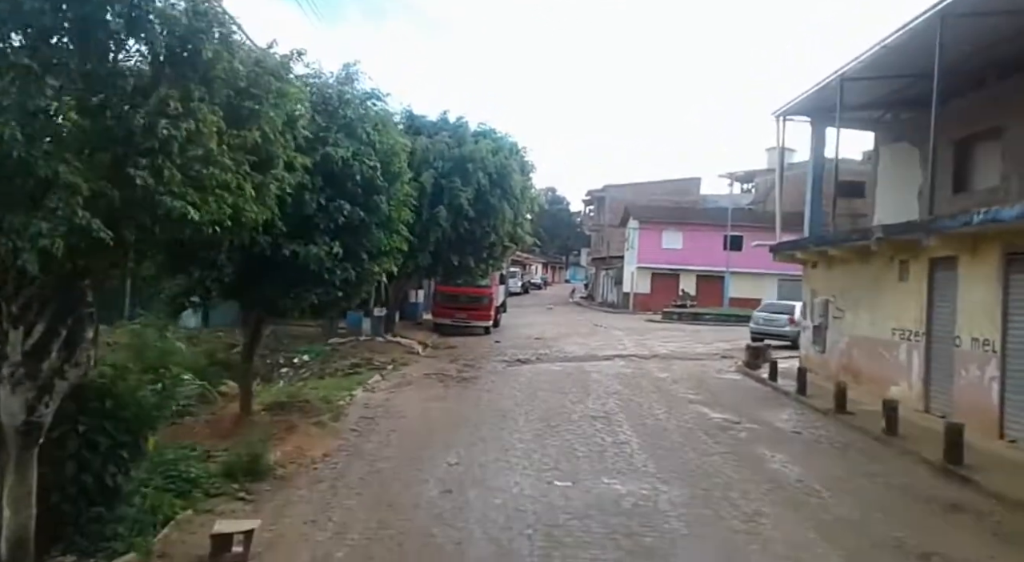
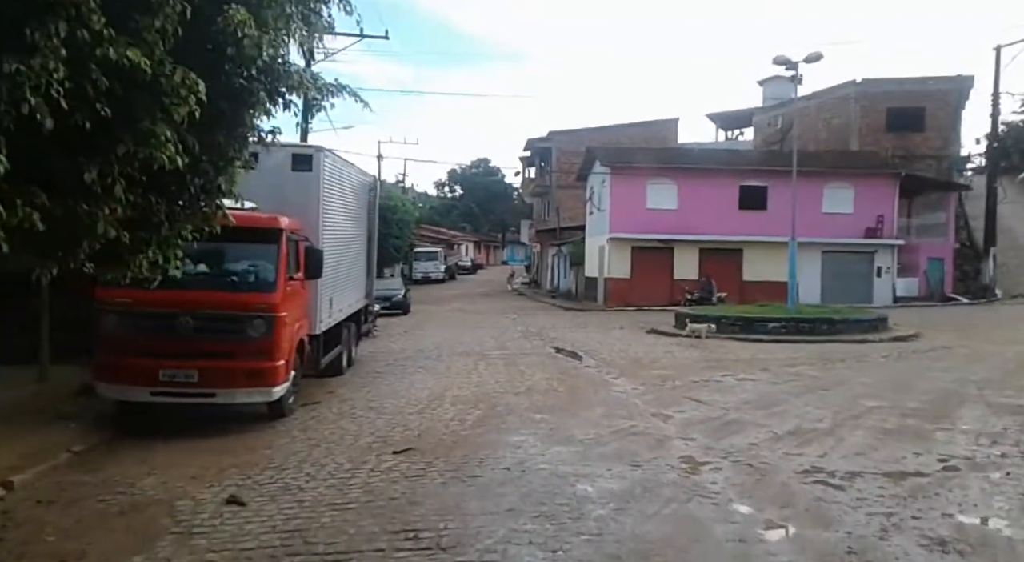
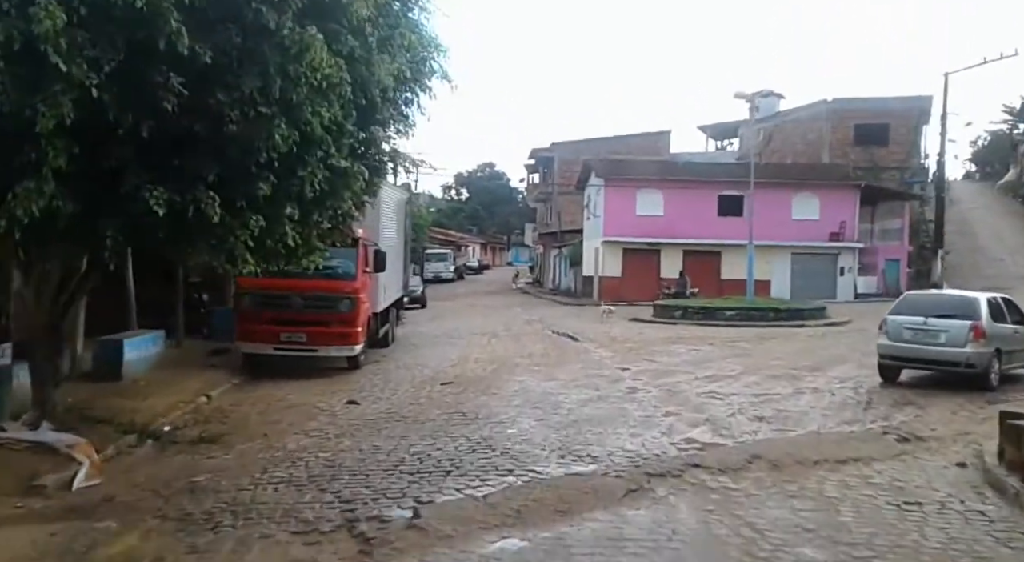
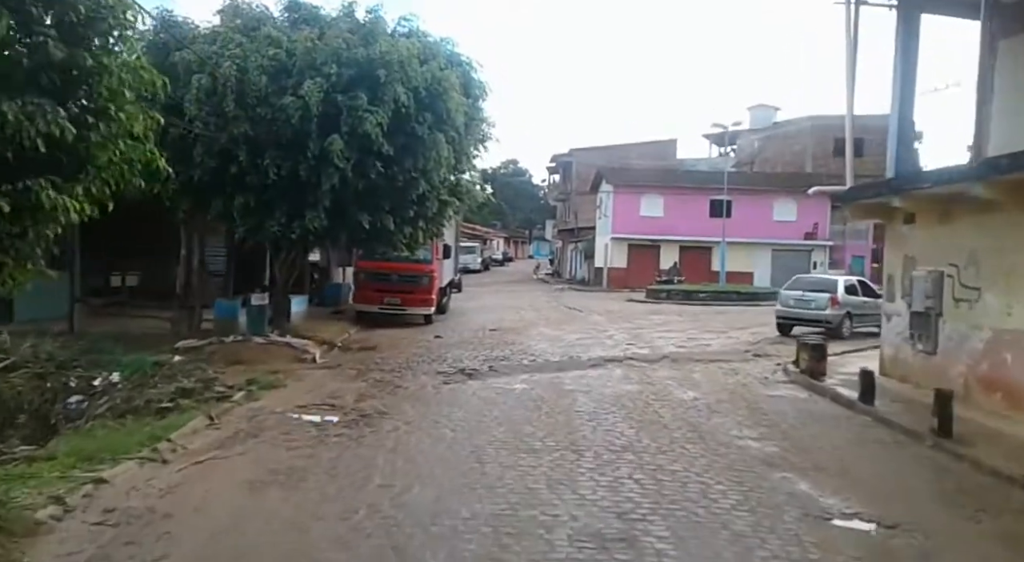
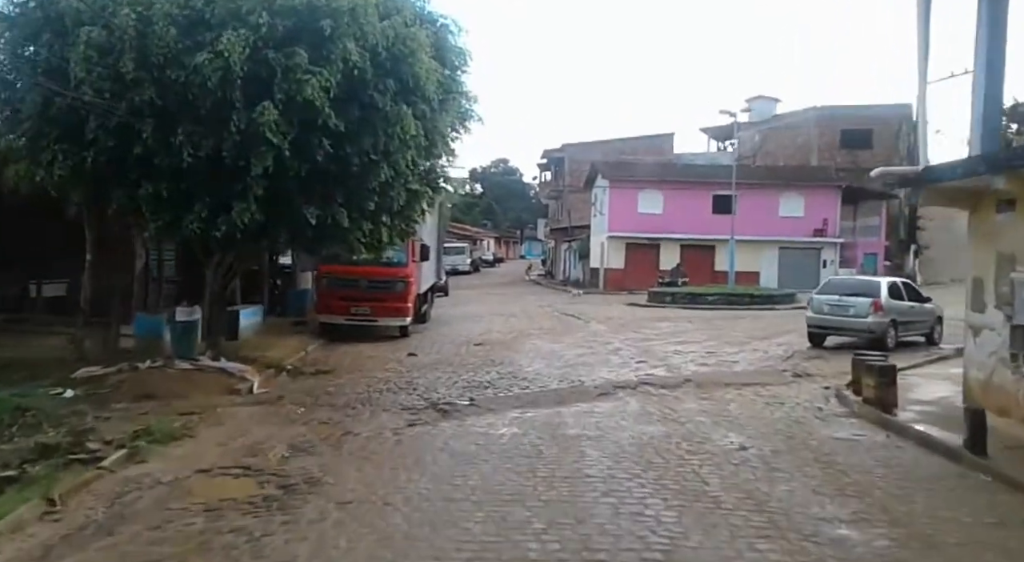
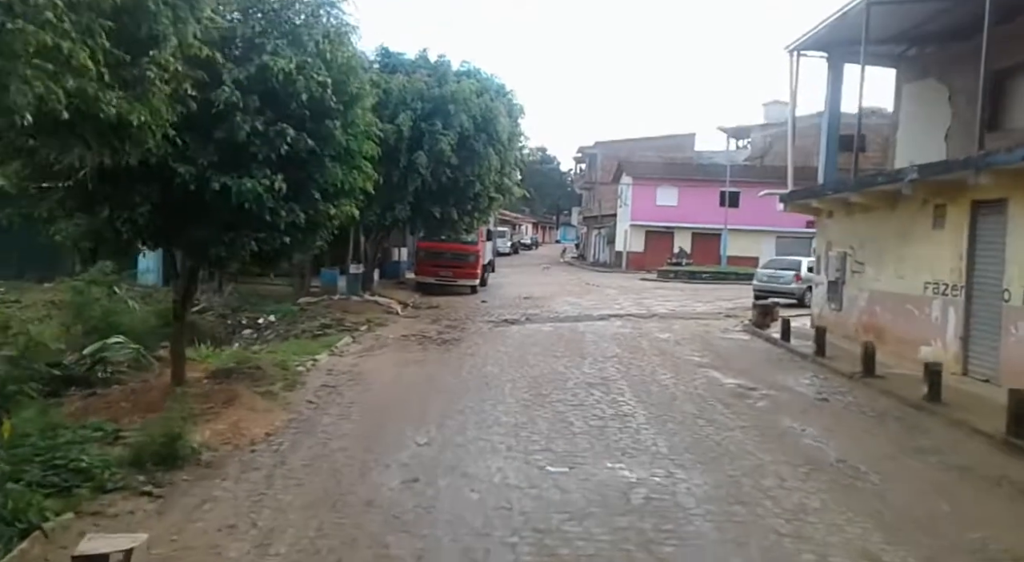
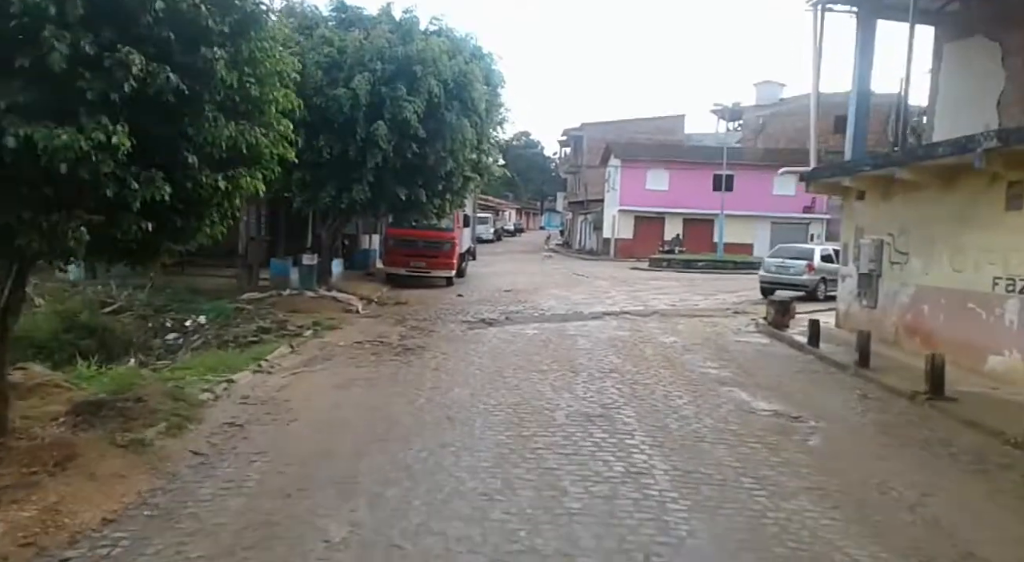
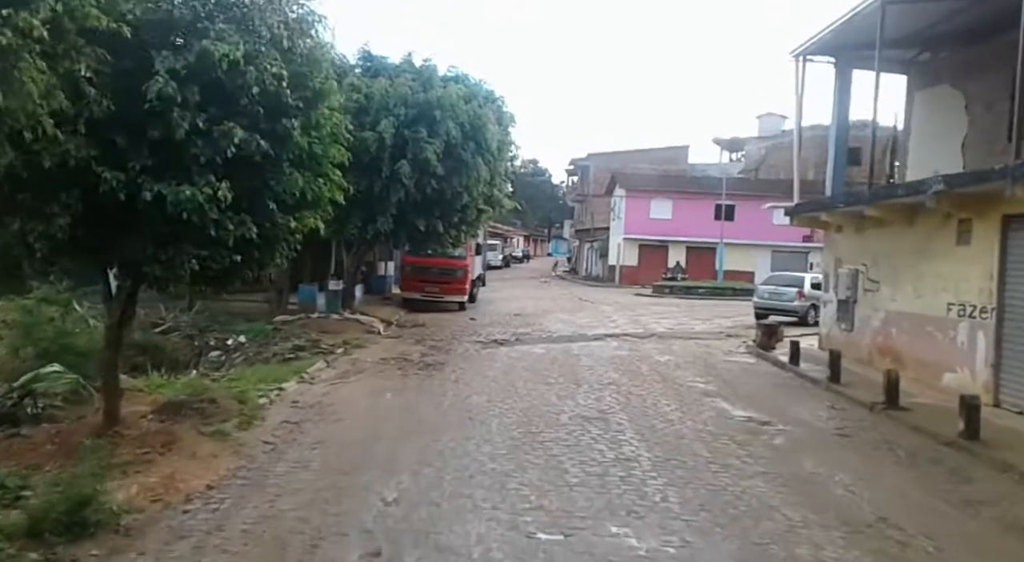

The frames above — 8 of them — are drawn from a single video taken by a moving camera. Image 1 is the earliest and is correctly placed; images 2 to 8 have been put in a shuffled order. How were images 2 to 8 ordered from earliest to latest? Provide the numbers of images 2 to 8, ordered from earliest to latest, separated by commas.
6, 8, 7, 4, 5, 3, 2
